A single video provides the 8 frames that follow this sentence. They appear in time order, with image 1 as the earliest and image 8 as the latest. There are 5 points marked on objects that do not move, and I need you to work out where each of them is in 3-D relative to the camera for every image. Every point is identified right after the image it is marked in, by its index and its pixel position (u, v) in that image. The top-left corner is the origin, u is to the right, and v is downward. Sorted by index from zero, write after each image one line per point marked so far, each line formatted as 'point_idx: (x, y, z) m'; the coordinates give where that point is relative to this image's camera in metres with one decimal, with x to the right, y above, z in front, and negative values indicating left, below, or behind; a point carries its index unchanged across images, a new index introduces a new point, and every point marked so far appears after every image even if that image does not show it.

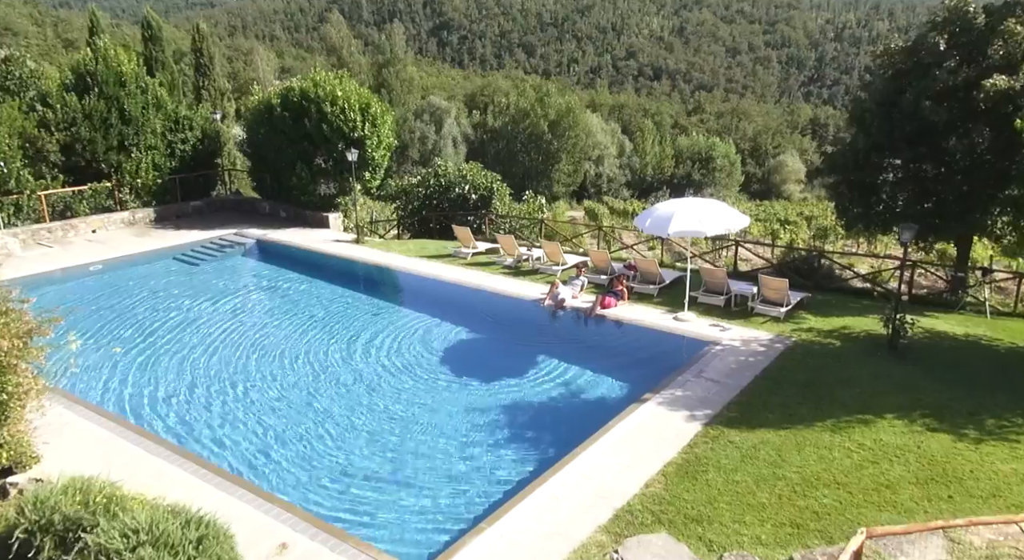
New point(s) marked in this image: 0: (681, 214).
0: (+3.0, +1.2, +10.9) m
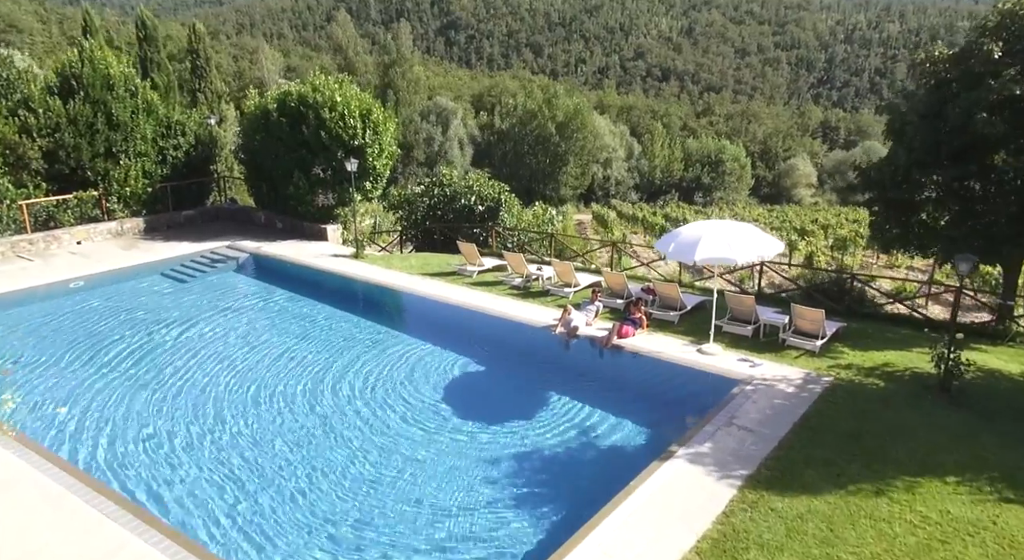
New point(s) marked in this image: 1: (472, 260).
0: (+3.2, +0.7, +9.9) m
1: (-1.0, +0.5, +15.1) m
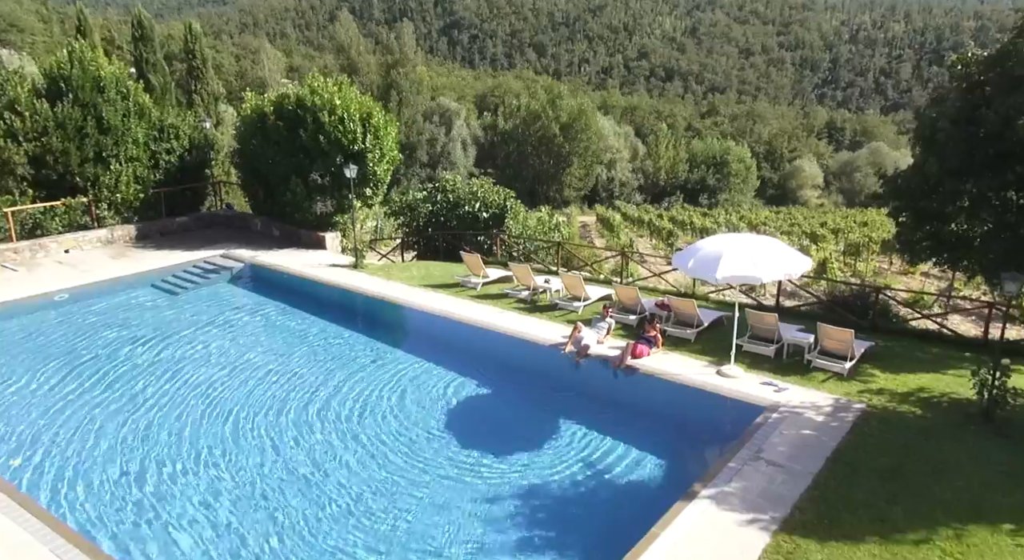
0: (+3.3, +0.4, +9.2) m
1: (-0.9, +0.2, +14.4) m
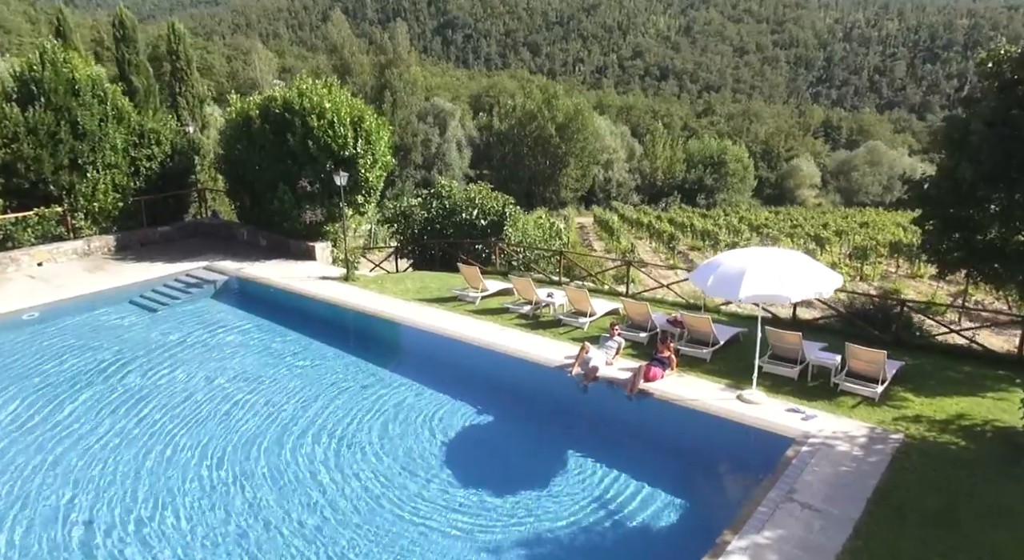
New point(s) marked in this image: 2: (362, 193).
0: (+3.3, +0.2, +8.5) m
1: (-0.9, -0.1, +13.6) m
2: (-3.9, +2.3, +16.2) m
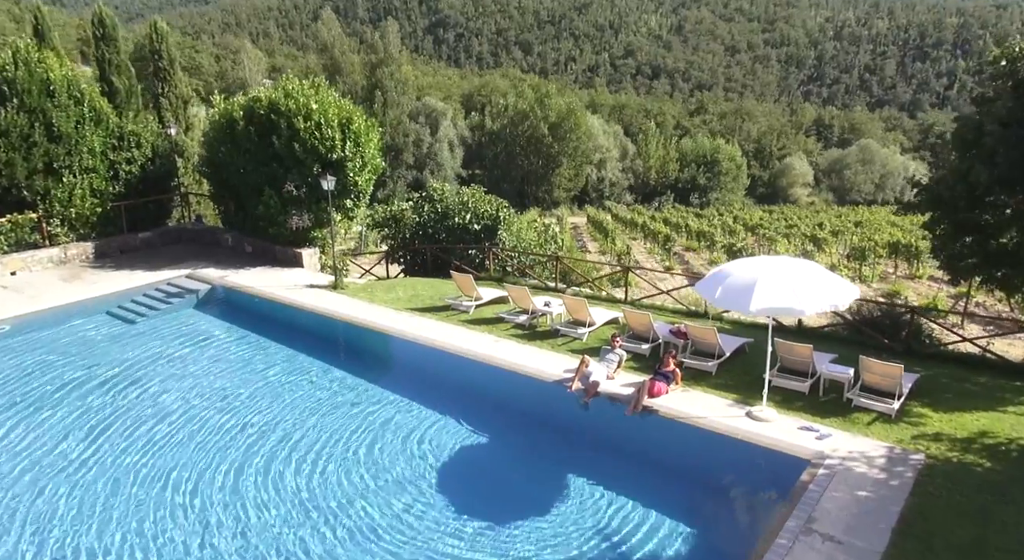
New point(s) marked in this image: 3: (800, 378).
0: (+3.3, 0.0, +8.0) m
1: (-1.0, -0.3, +13.1) m
2: (-4.1, +2.1, +15.6) m
3: (+4.4, -1.5, +9.4) m
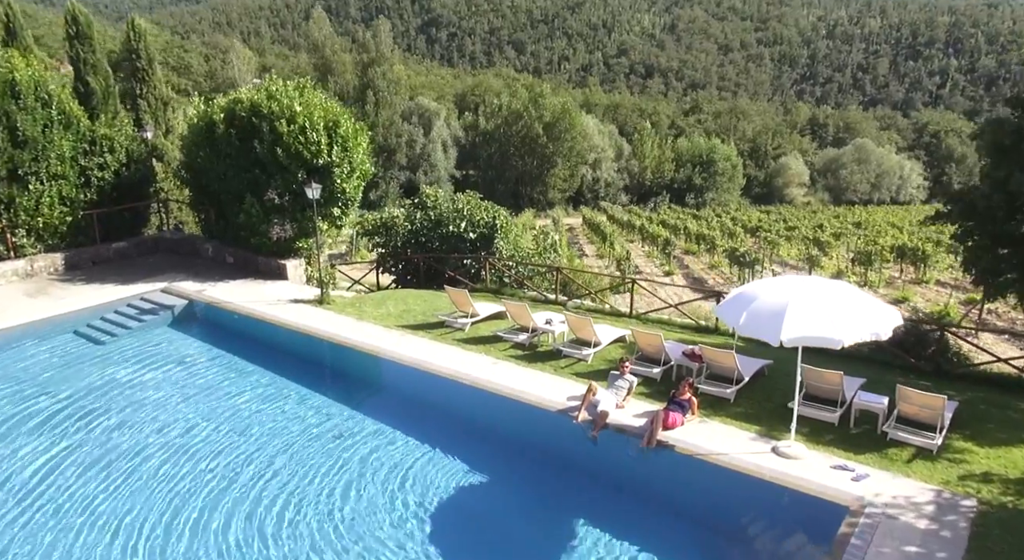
0: (+3.3, -0.3, +7.1) m
1: (-1.0, -0.6, +12.2) m
2: (-4.2, +1.8, +14.7) m
3: (+4.4, -1.8, +8.6) m
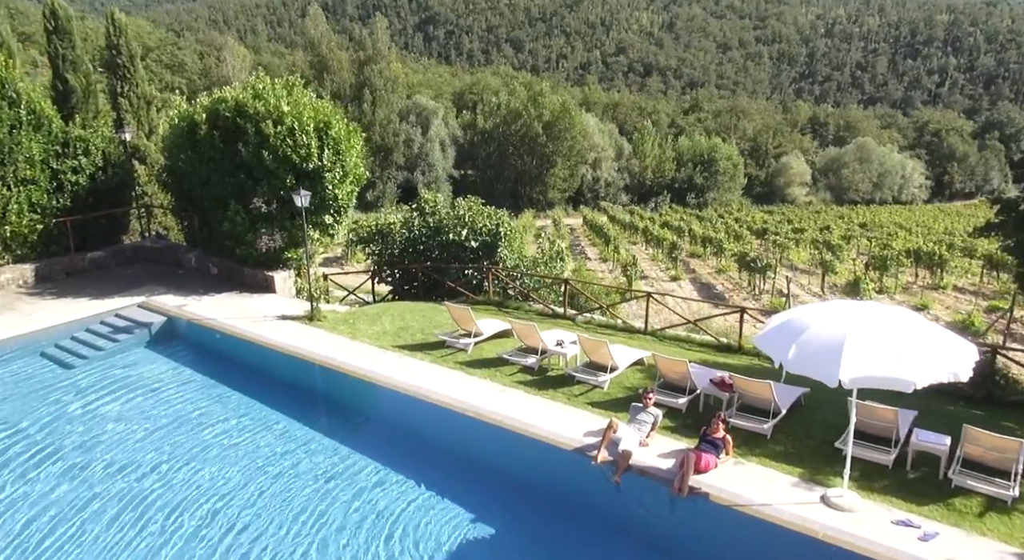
0: (+3.5, -0.6, +6.2) m
1: (-0.9, -0.8, +11.2) m
2: (-4.0, +1.5, +13.7) m
3: (+4.5, -2.1, +7.6) m
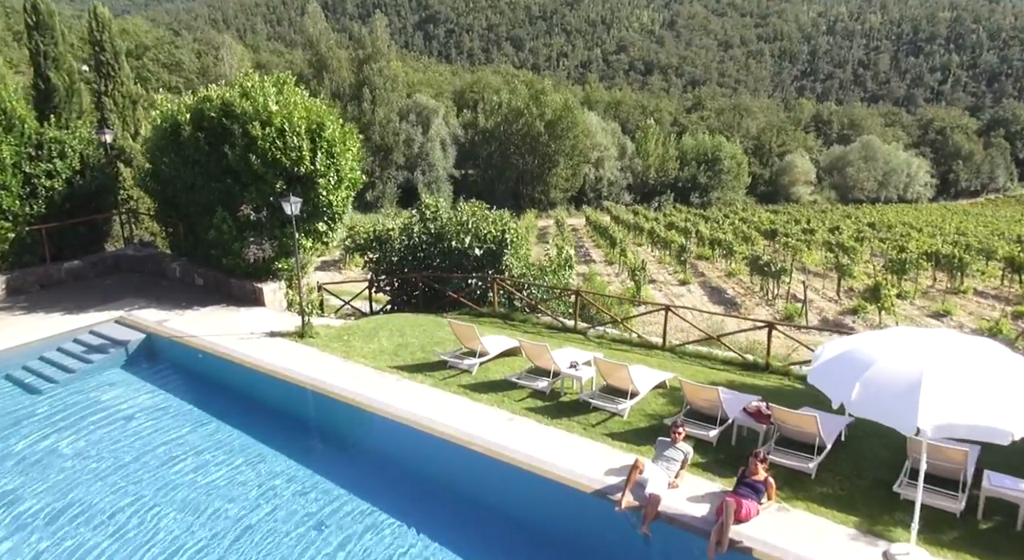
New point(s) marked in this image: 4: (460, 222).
0: (+3.6, -0.8, +5.2) m
1: (-0.7, -1.1, +10.3) m
2: (-3.9, +1.3, +12.8) m
3: (+4.7, -2.3, +6.7) m
4: (-1.2, +1.3, +14.2) m
